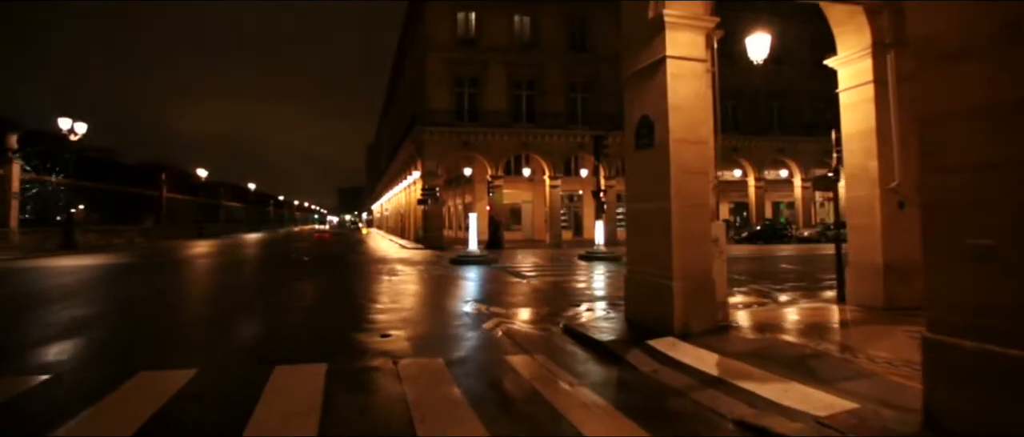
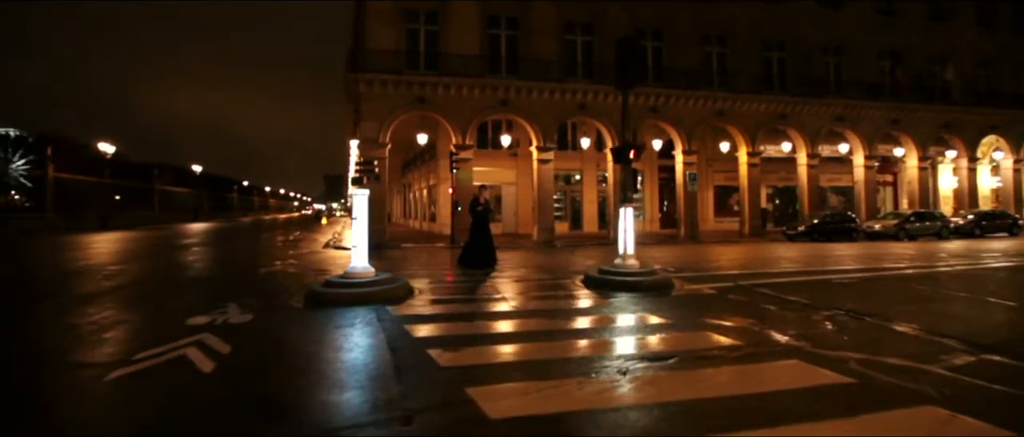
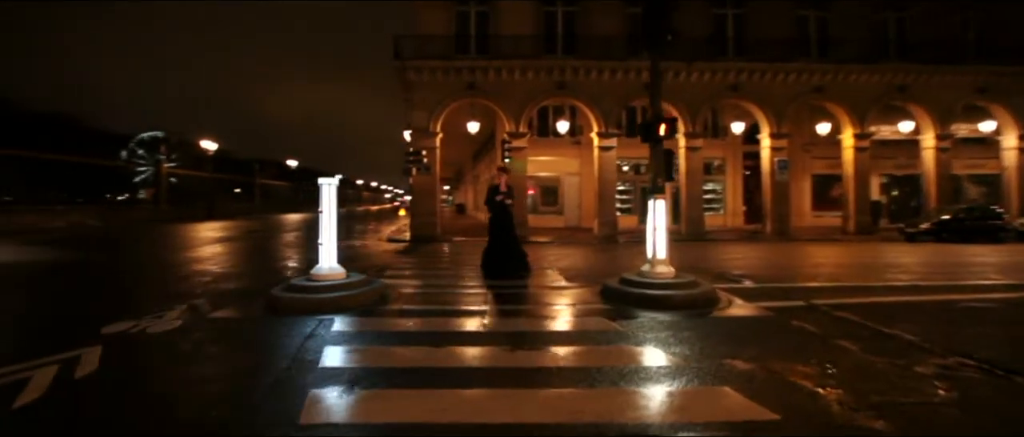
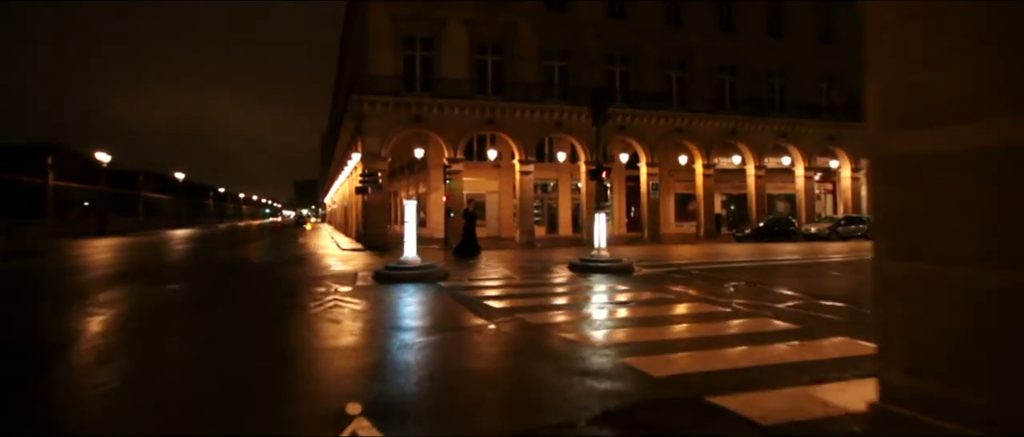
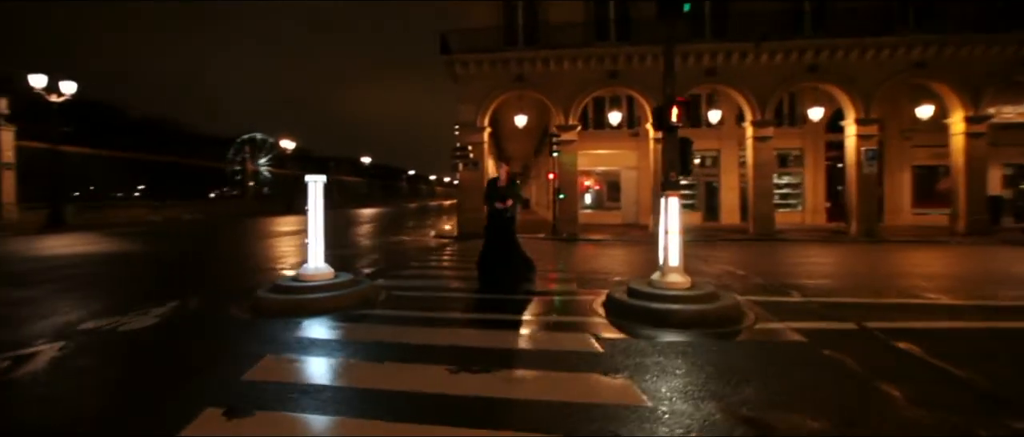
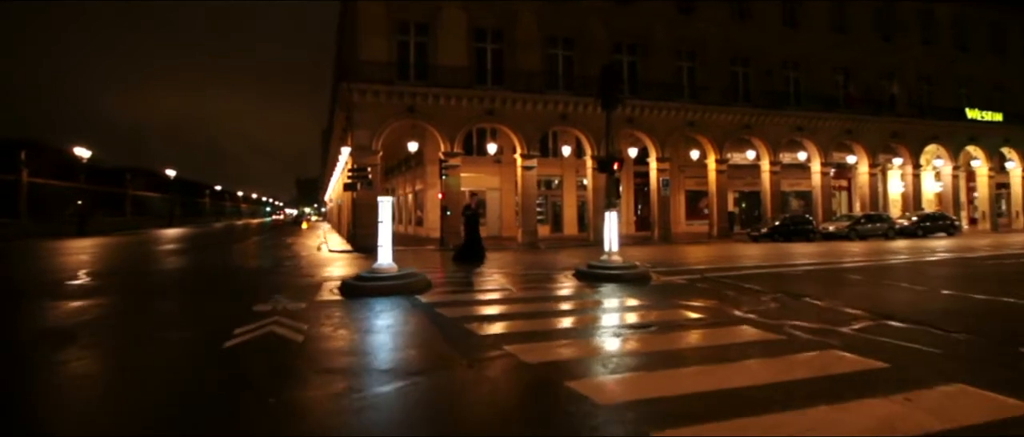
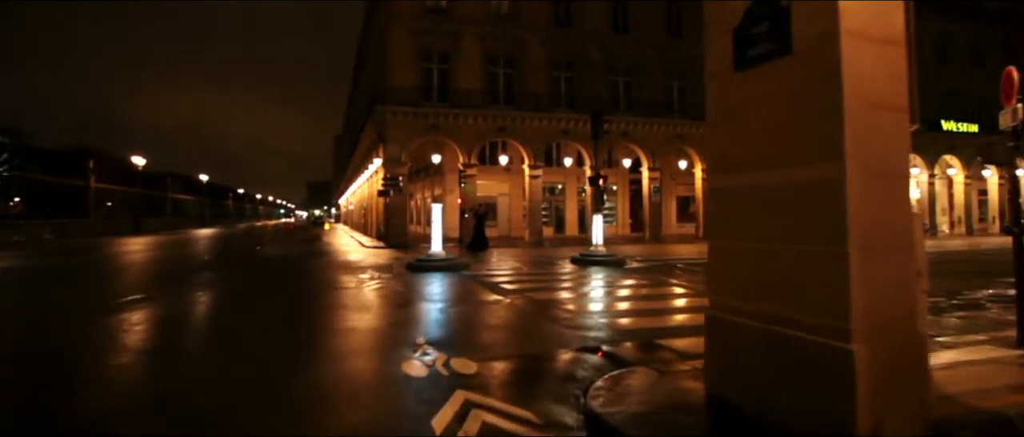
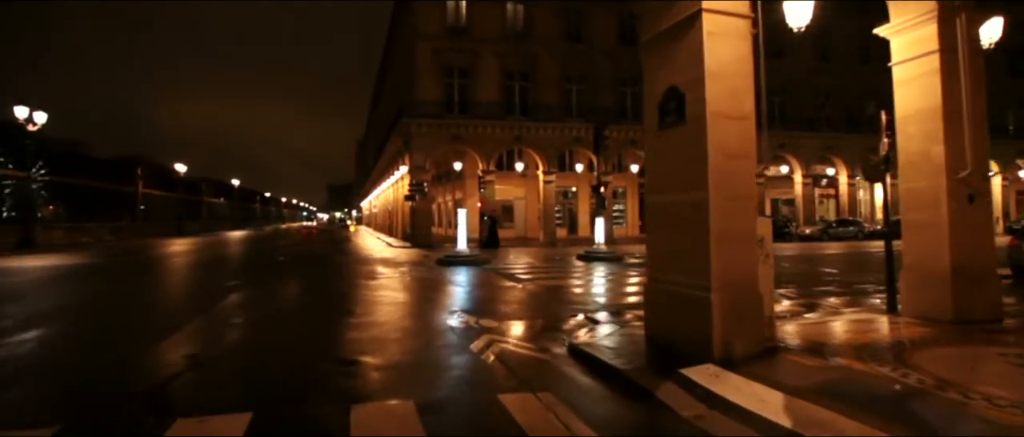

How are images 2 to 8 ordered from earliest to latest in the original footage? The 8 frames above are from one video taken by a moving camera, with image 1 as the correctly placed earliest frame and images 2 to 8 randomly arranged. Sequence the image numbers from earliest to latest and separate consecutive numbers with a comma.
8, 7, 4, 6, 2, 3, 5
